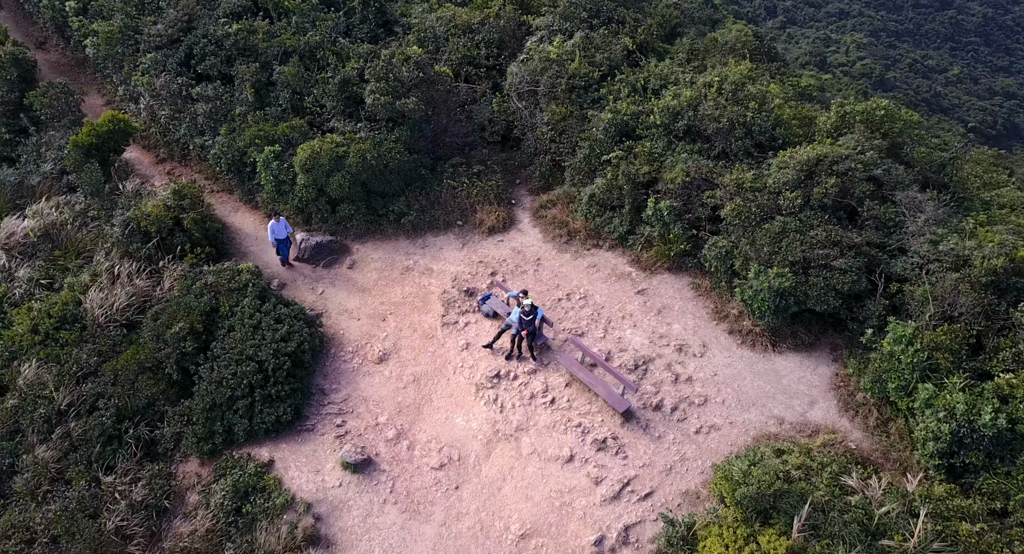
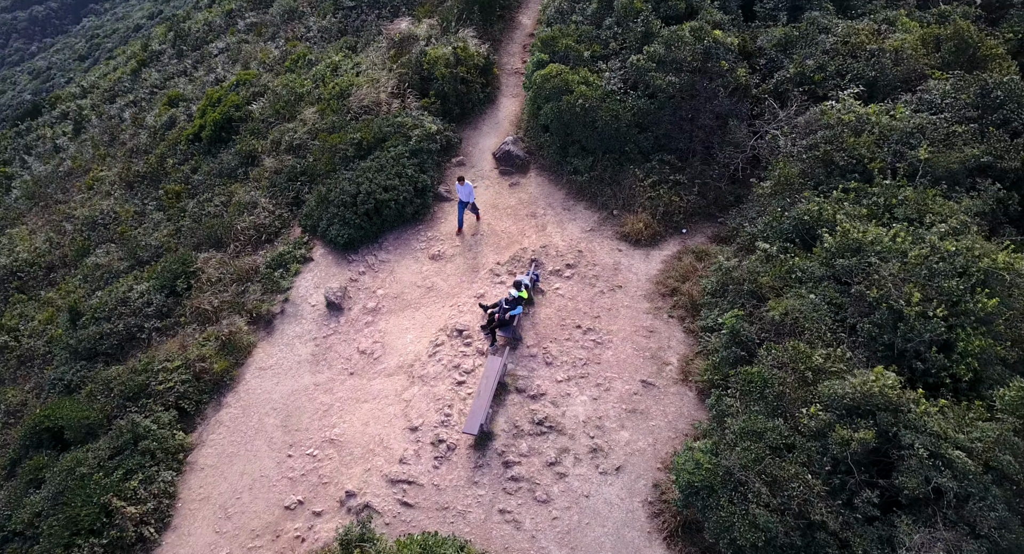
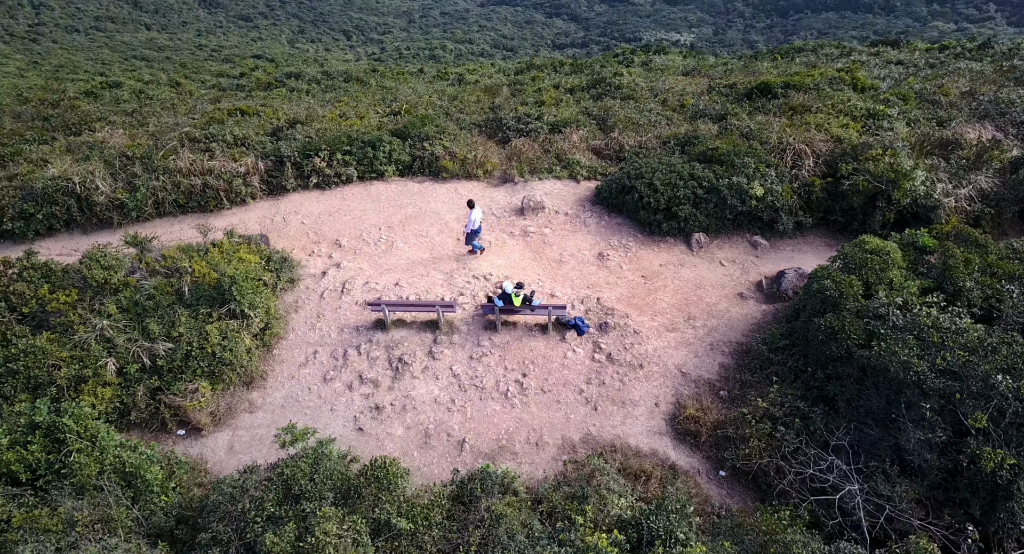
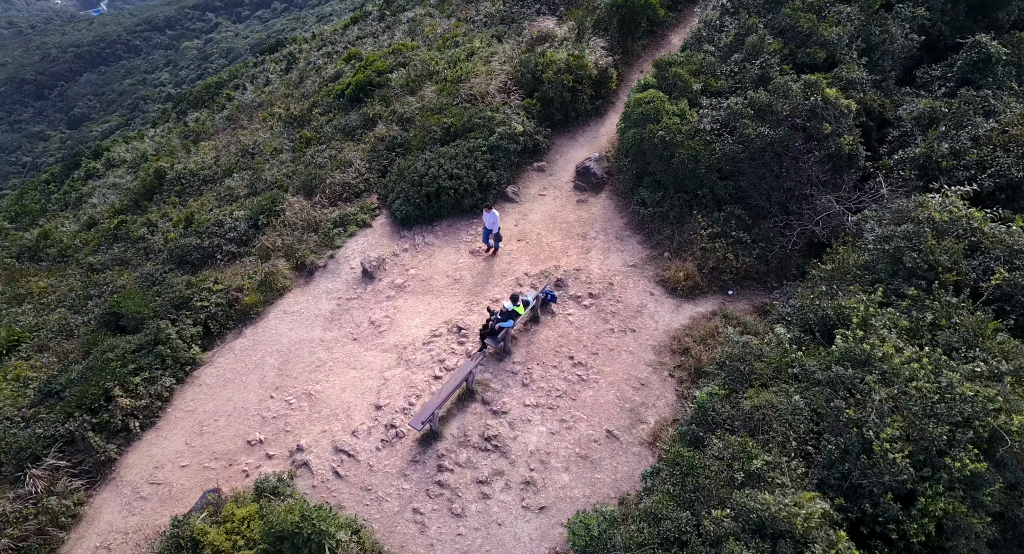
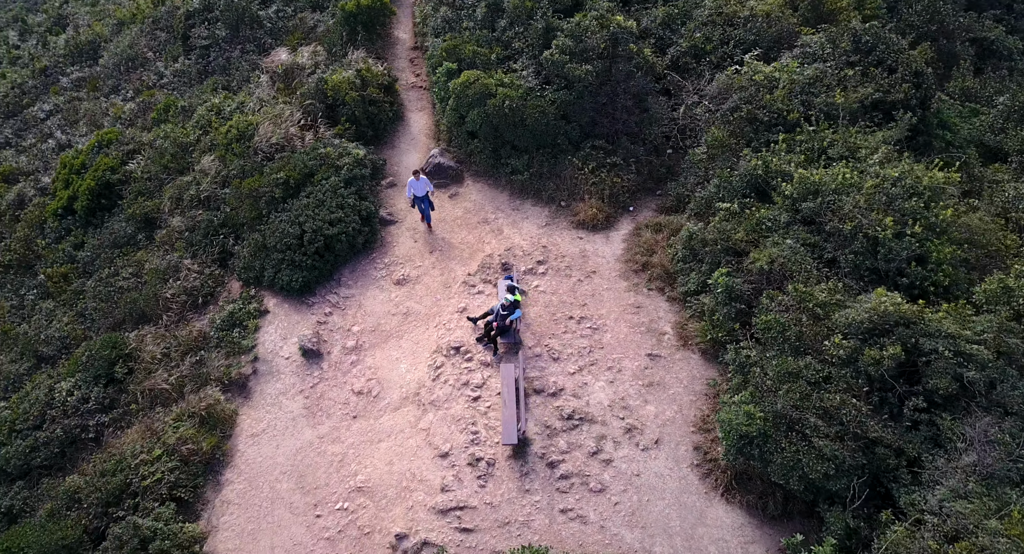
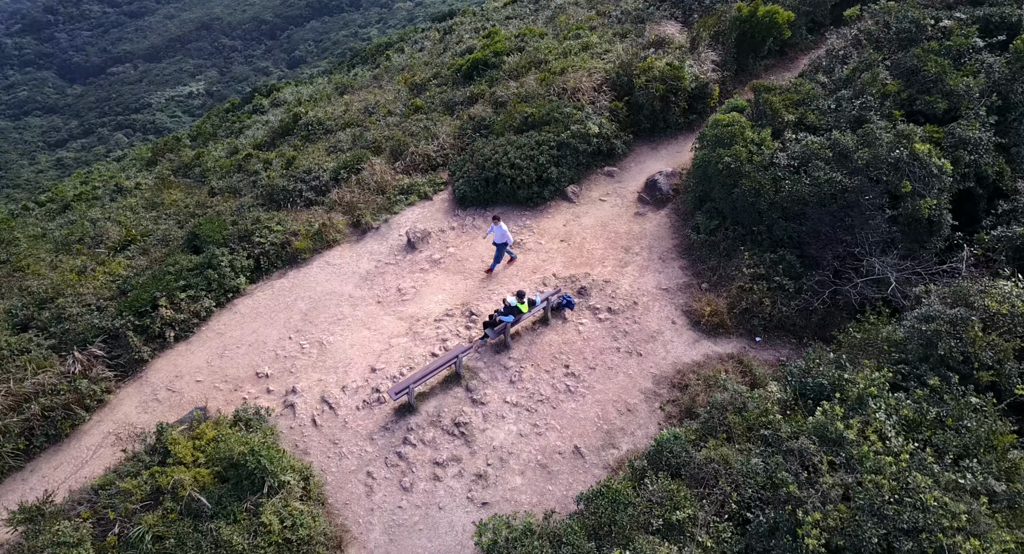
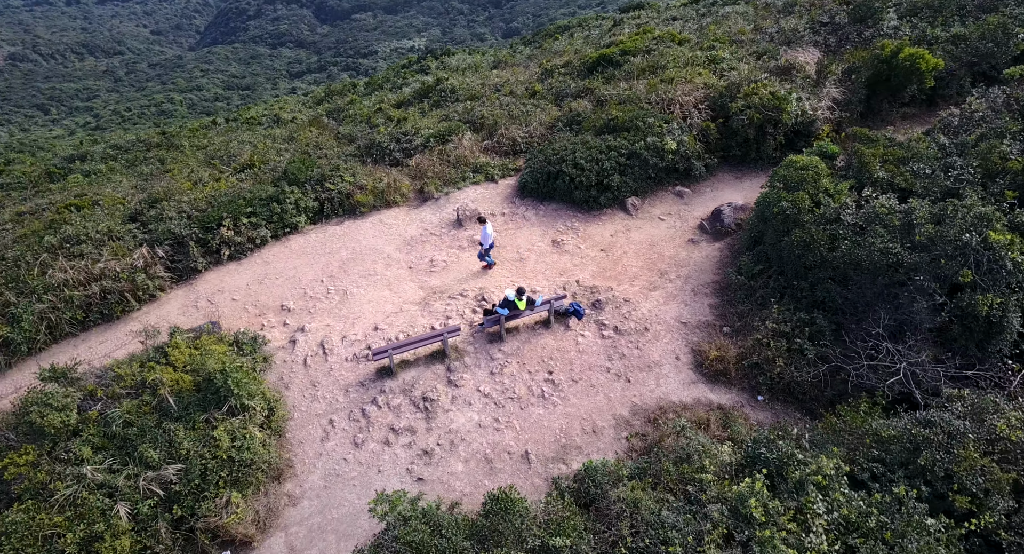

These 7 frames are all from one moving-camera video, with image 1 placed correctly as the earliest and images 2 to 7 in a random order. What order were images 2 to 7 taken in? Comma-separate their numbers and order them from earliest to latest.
5, 2, 4, 6, 7, 3
